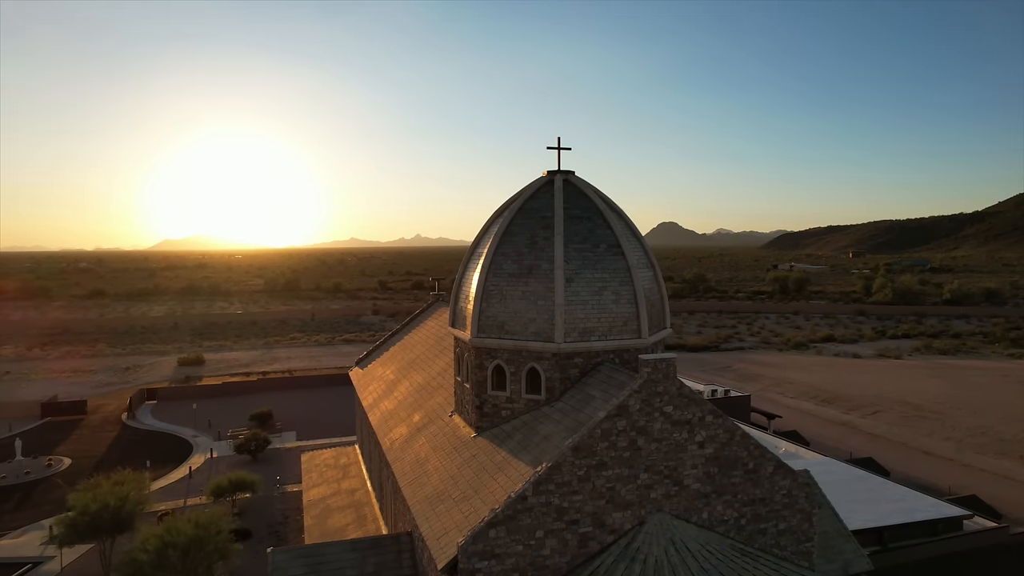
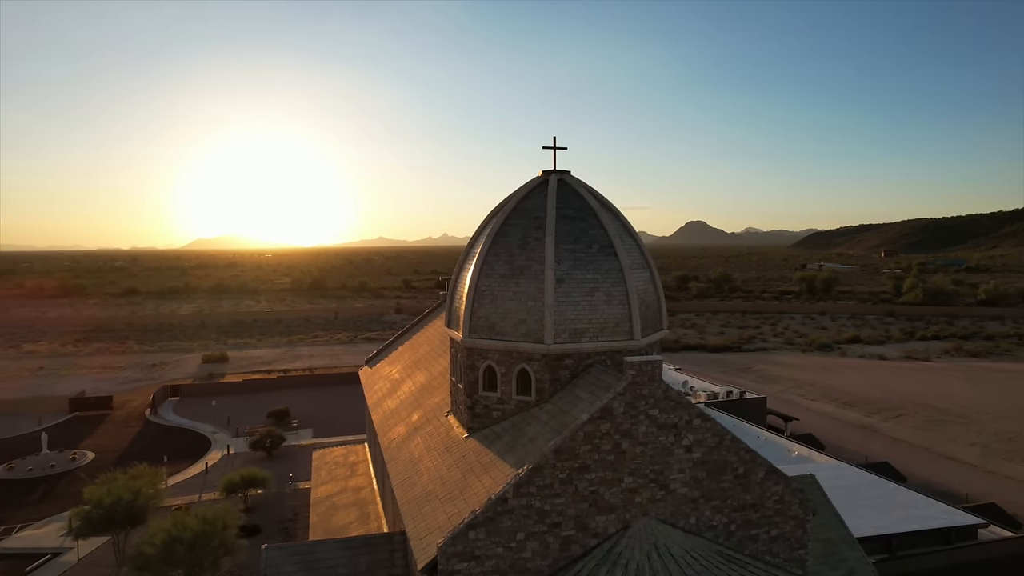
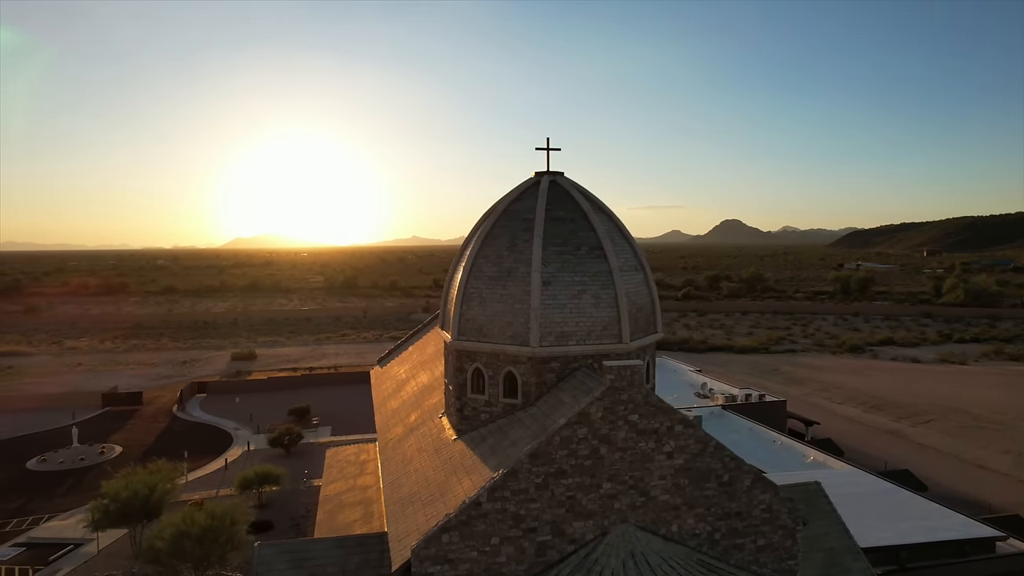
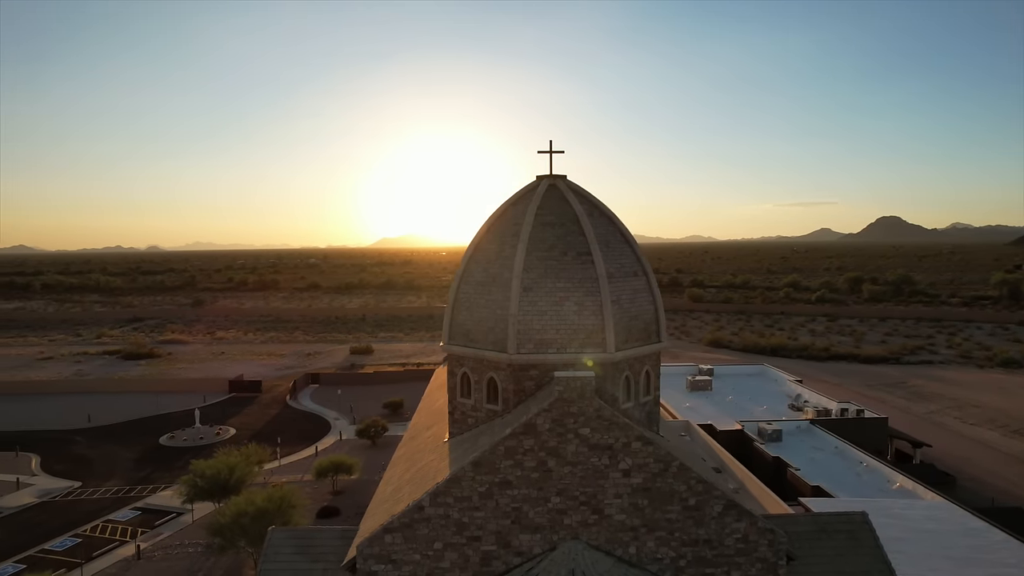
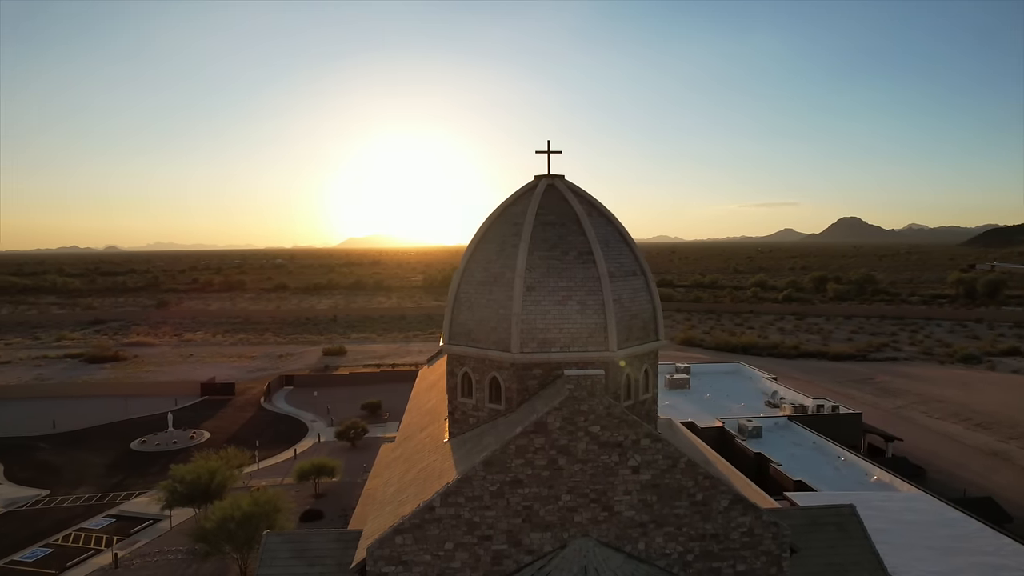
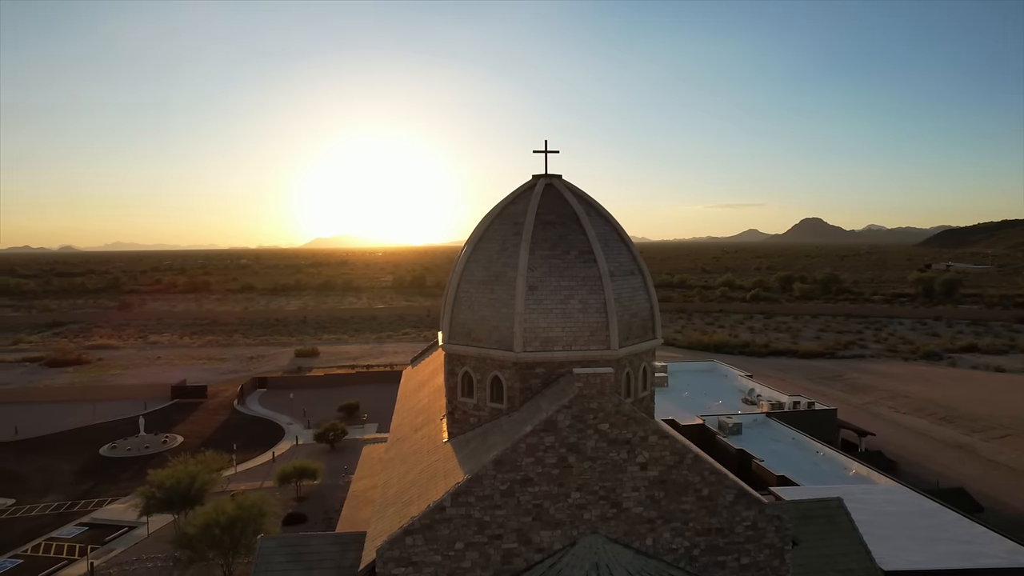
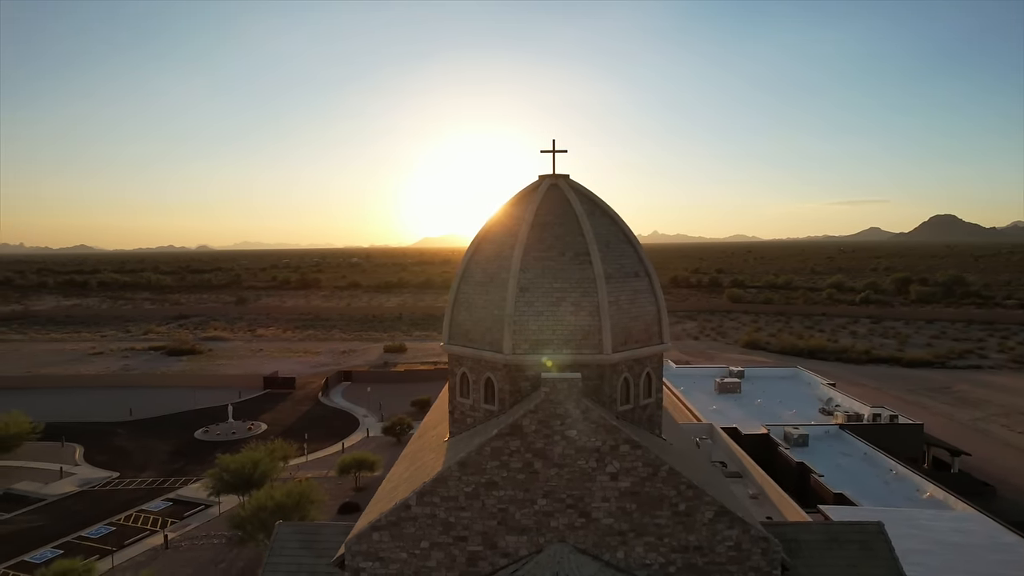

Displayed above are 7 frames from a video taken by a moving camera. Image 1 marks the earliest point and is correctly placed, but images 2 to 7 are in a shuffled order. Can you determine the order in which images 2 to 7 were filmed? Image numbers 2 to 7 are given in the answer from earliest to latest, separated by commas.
2, 3, 6, 5, 4, 7
